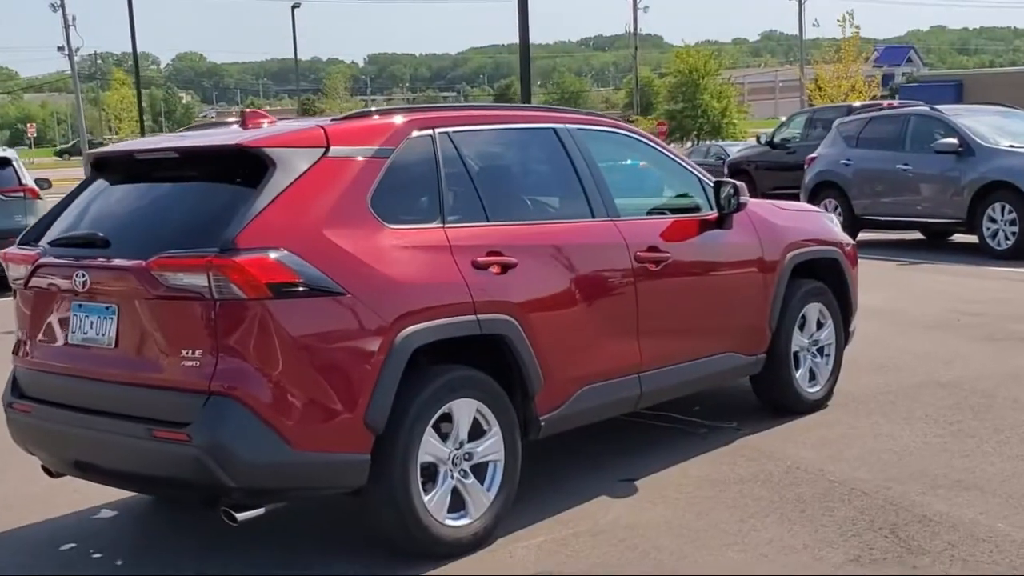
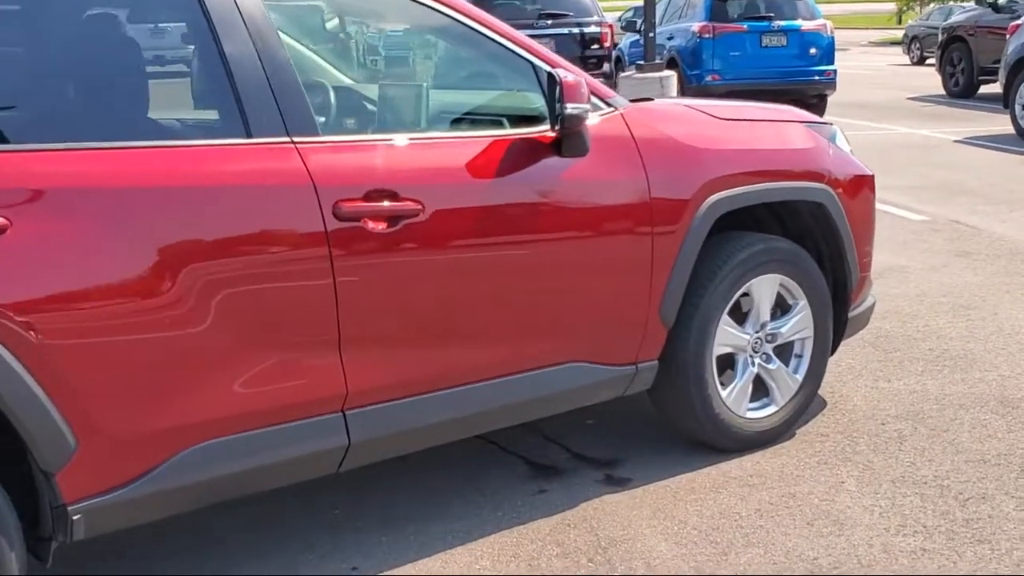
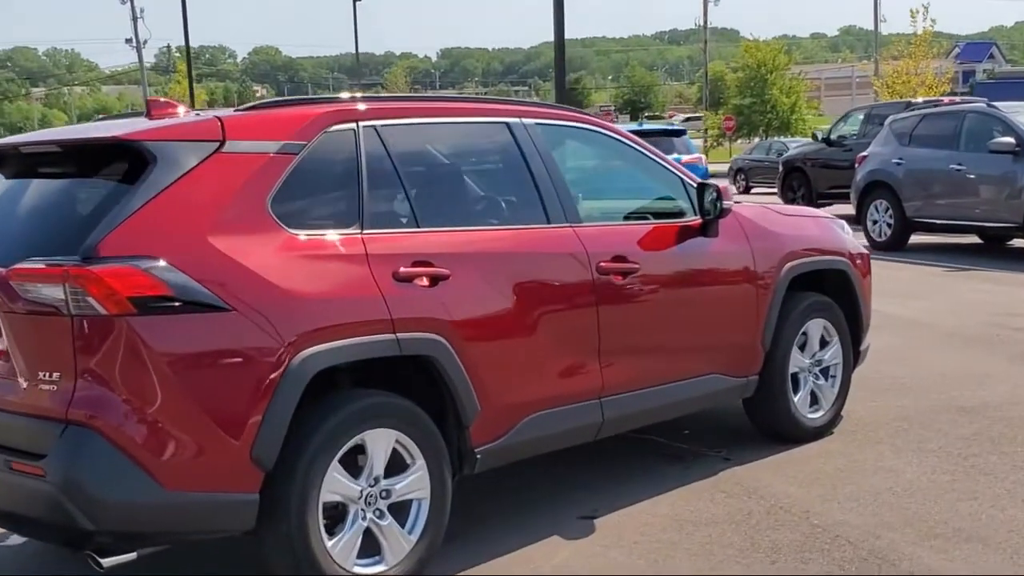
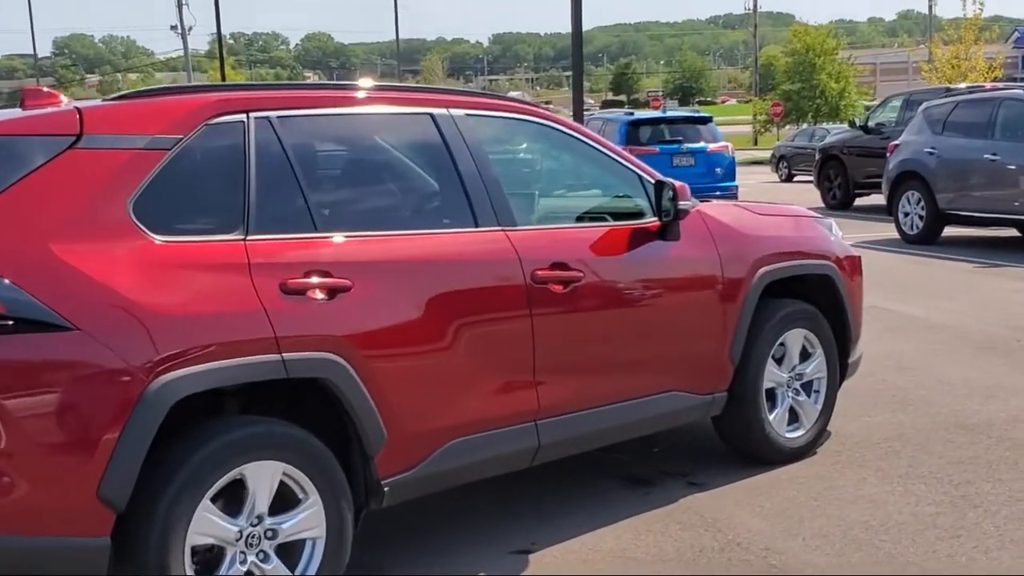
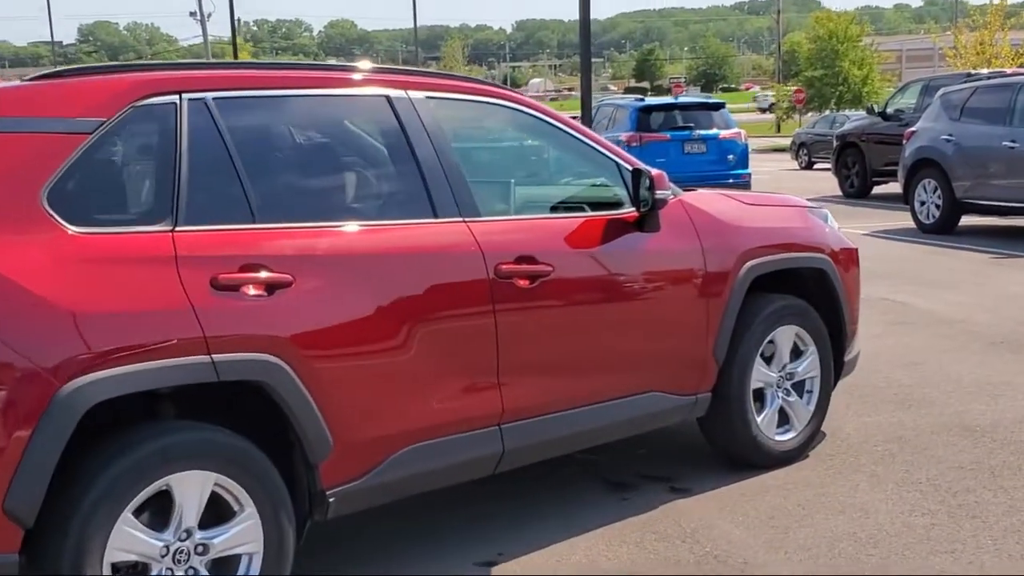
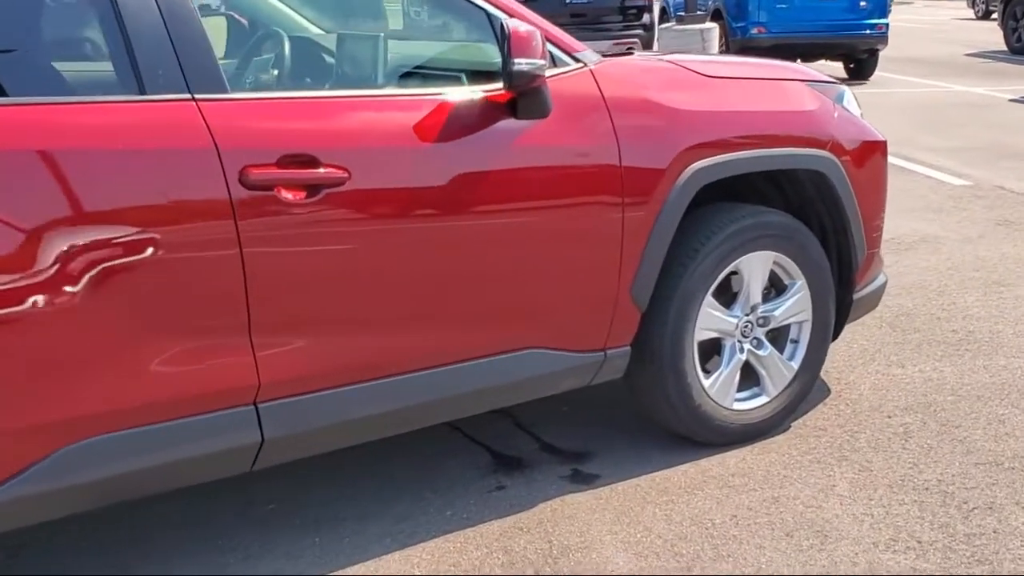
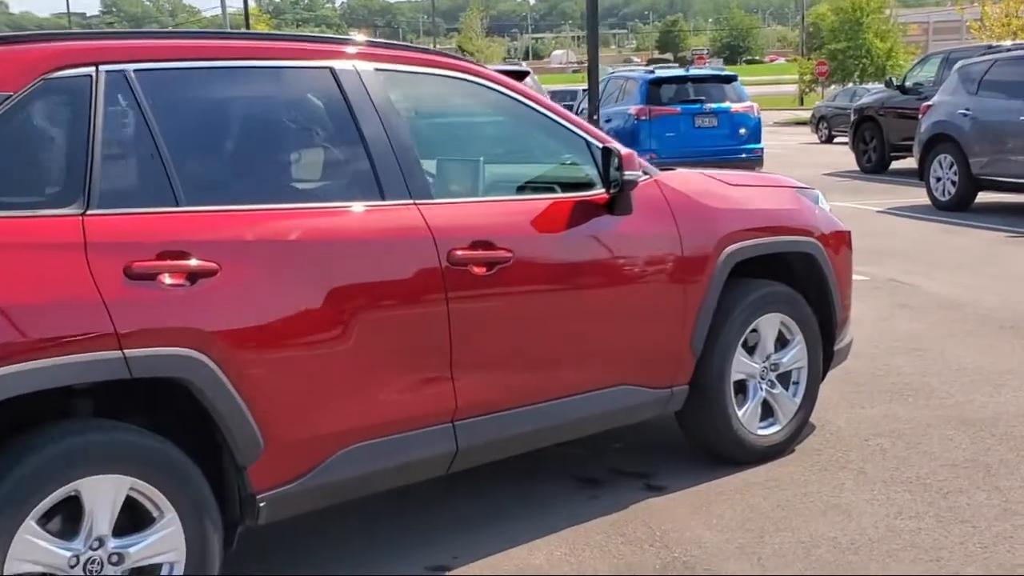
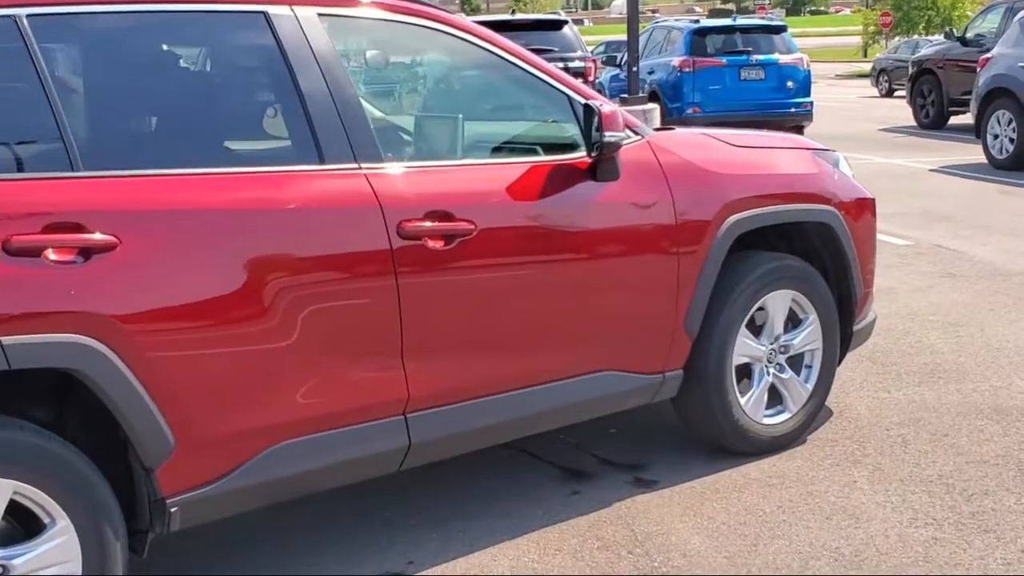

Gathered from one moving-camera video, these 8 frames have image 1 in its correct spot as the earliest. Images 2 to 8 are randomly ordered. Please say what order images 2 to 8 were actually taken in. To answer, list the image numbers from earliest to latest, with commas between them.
3, 4, 5, 7, 8, 2, 6
